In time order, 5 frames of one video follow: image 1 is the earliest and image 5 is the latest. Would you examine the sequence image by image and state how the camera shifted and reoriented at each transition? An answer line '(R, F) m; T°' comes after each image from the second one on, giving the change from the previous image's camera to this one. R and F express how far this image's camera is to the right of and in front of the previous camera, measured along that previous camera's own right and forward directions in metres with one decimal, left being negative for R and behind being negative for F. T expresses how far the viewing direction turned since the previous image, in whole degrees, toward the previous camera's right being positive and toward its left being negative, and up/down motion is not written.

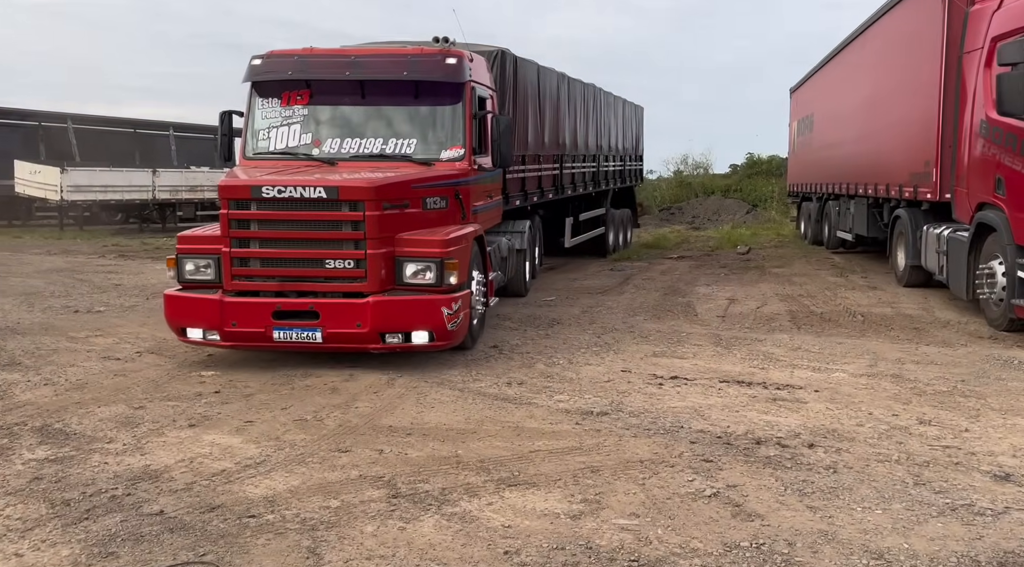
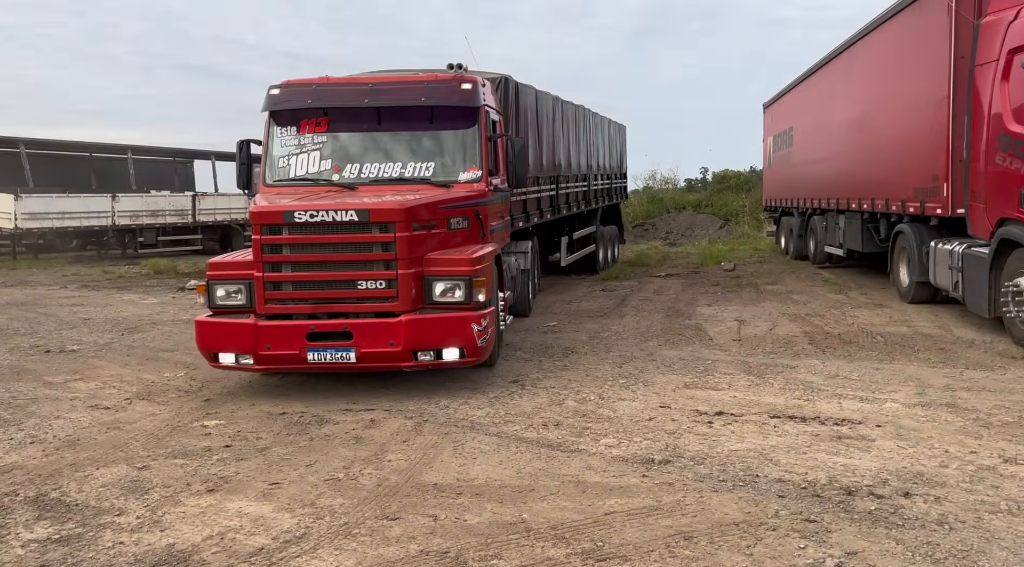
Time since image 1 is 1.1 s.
(-0.5, +0.5) m; +3°
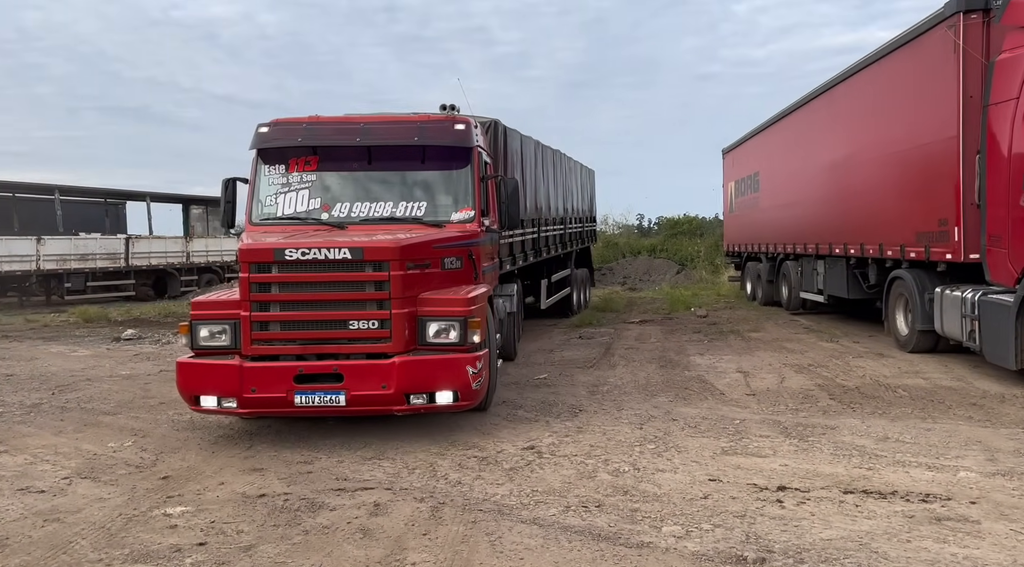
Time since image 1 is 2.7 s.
(-0.6, +0.9) m; +4°
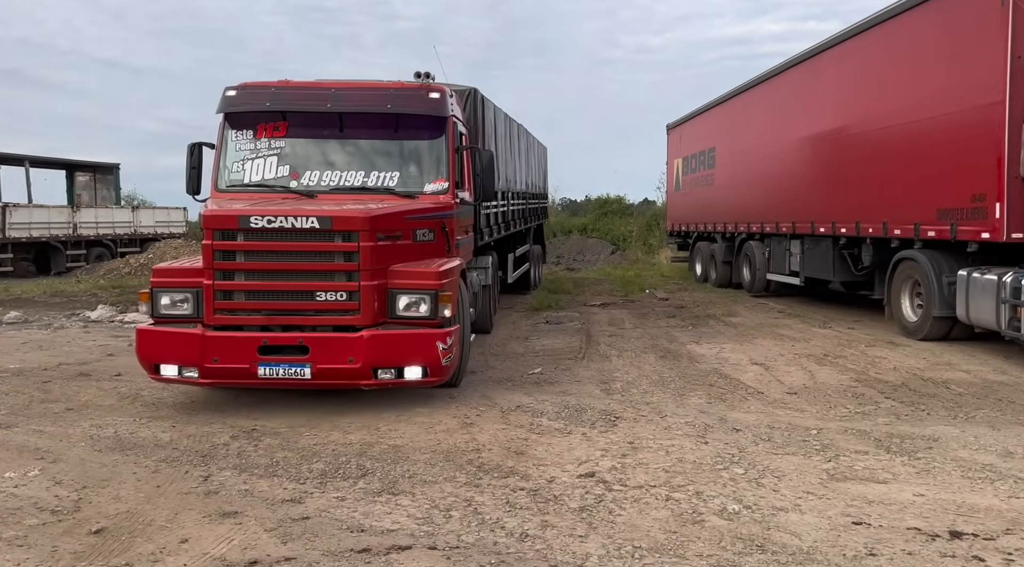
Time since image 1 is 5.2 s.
(-0.9, +1.6) m; +7°
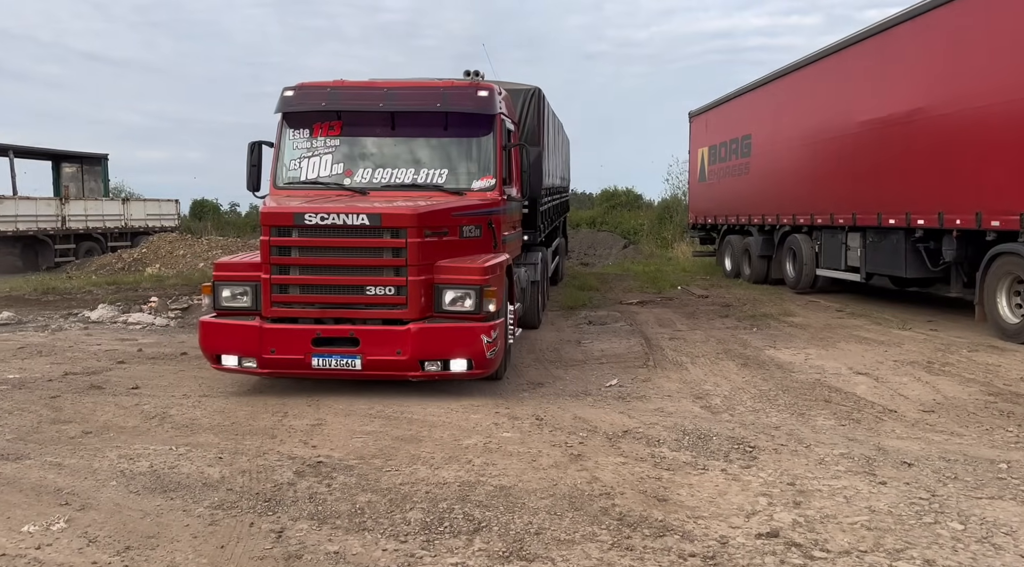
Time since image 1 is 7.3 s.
(-0.8, +1.1) m; +1°
